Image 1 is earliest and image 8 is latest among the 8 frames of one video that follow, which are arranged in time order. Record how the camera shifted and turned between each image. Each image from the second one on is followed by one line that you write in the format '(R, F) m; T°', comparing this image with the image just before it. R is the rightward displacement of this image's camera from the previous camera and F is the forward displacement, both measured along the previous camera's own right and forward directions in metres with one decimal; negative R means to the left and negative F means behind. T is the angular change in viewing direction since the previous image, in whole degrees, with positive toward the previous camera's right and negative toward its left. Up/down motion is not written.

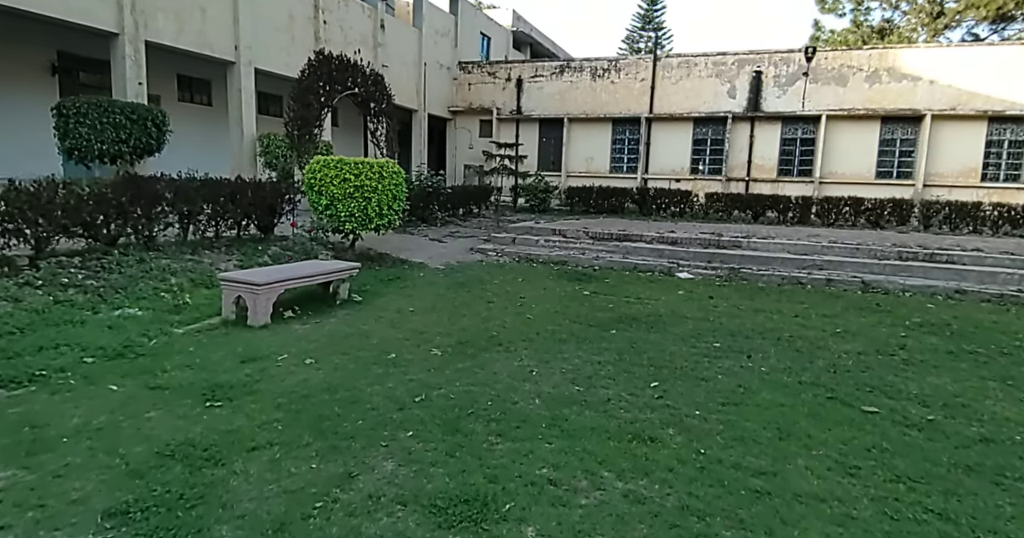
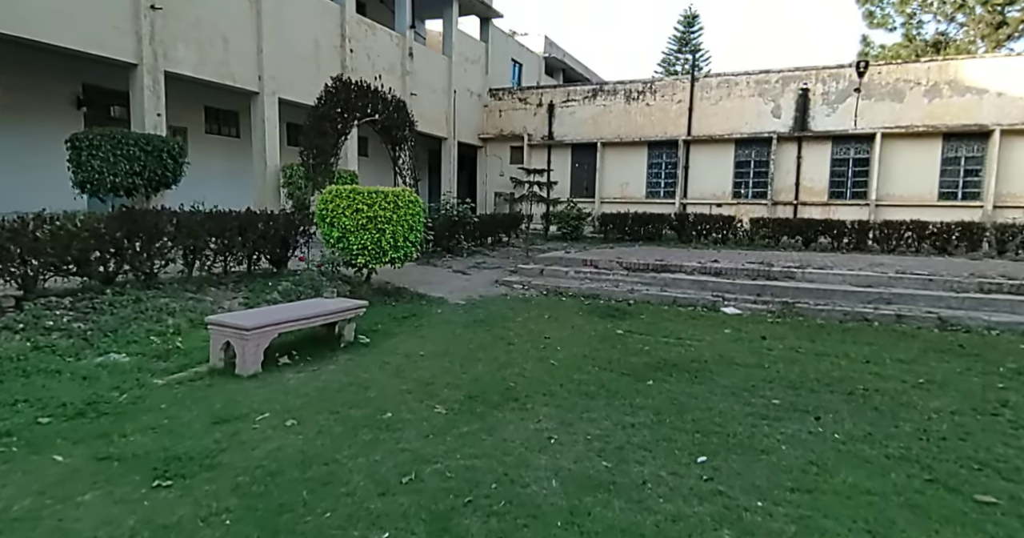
(+0.1, +0.7) m; -3°
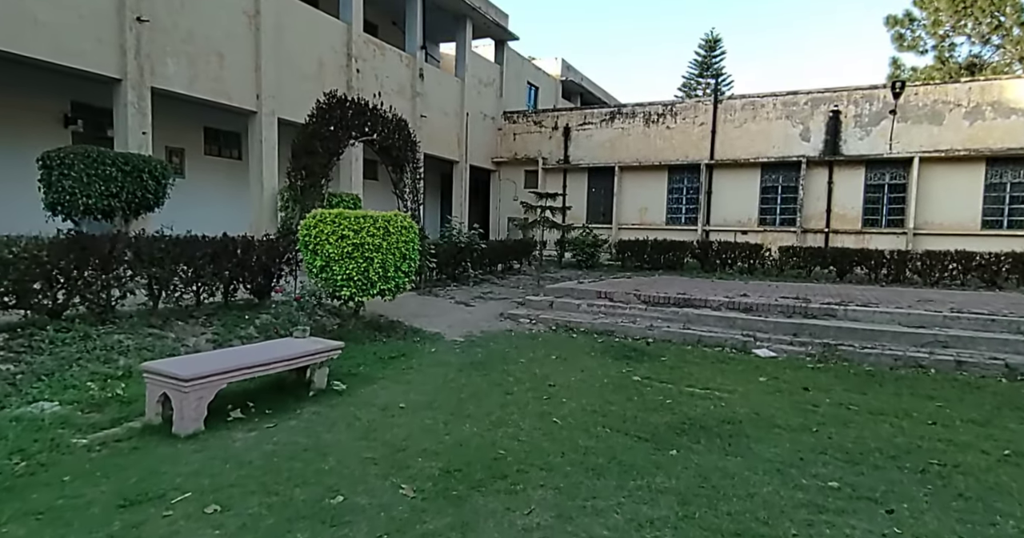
(+0.2, +0.9) m; -2°
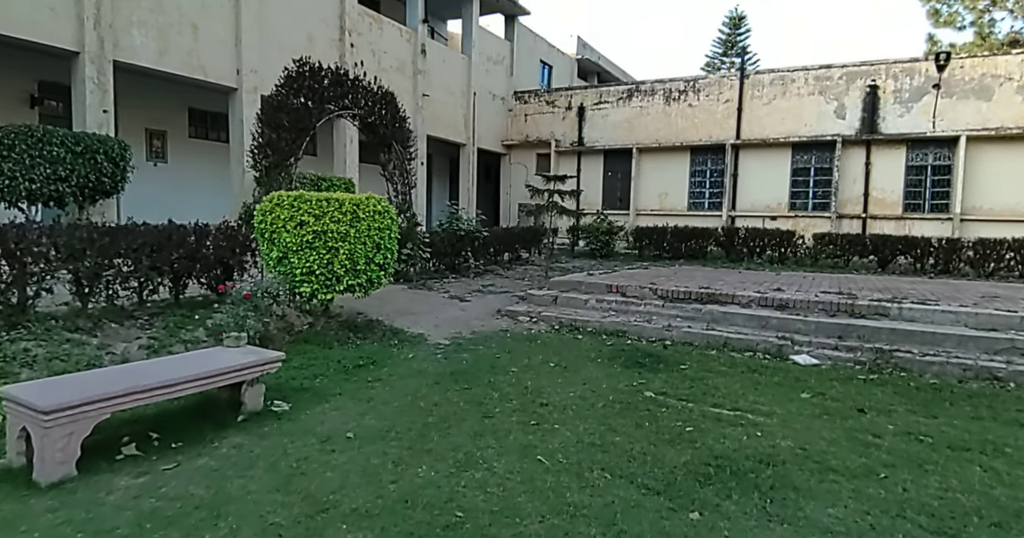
(+0.3, +1.1) m; -2°
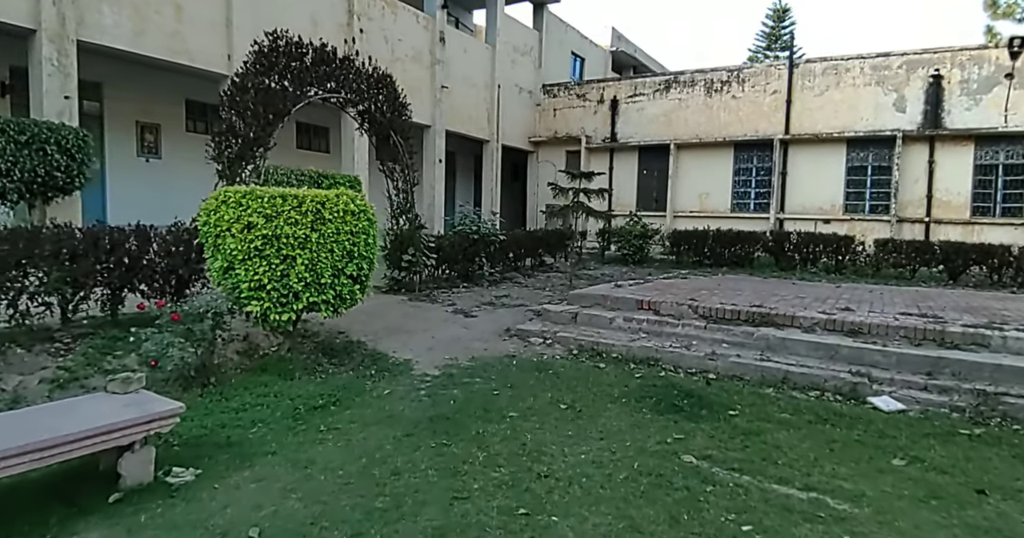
(+0.3, +1.2) m; -3°
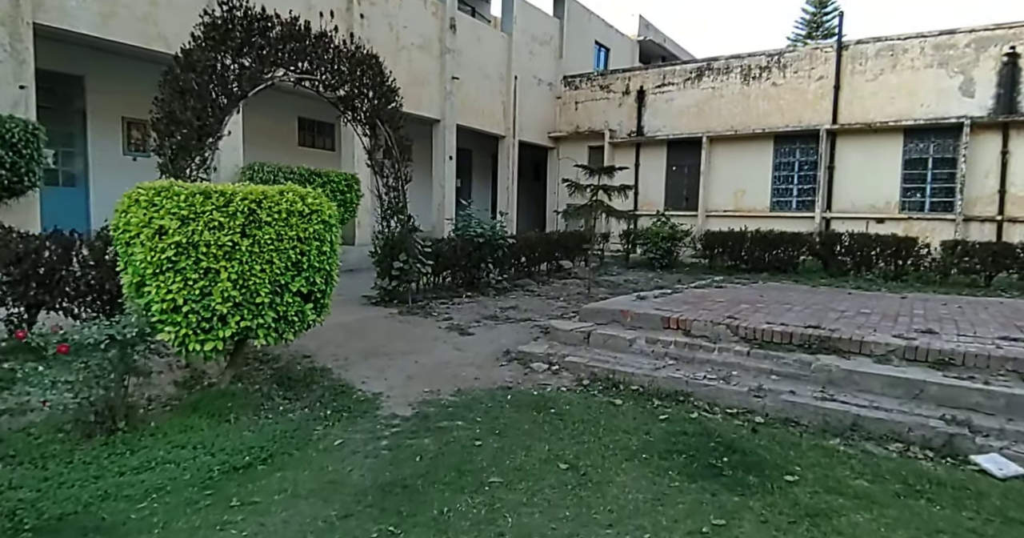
(+0.2, +1.1) m; -3°
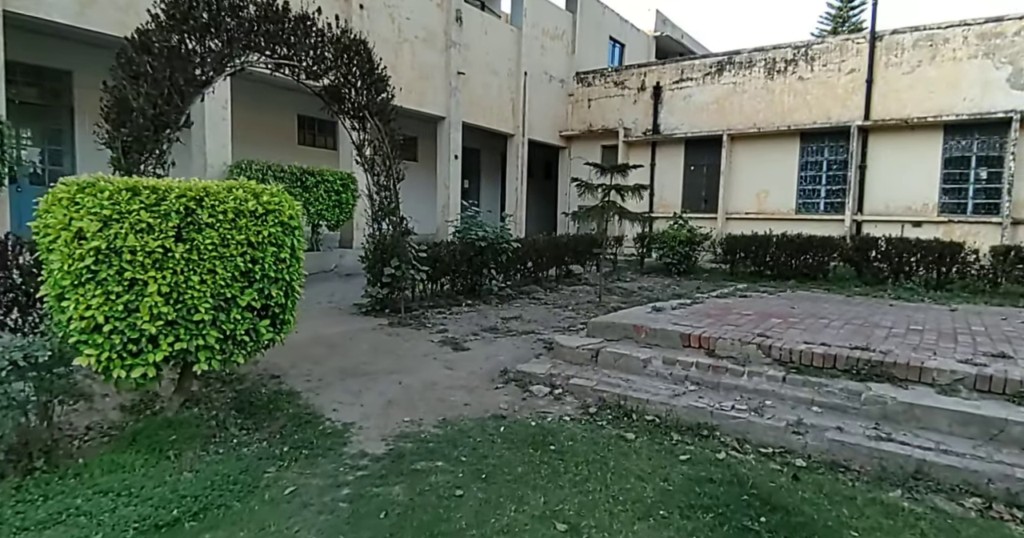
(+0.1, +0.7) m; -1°
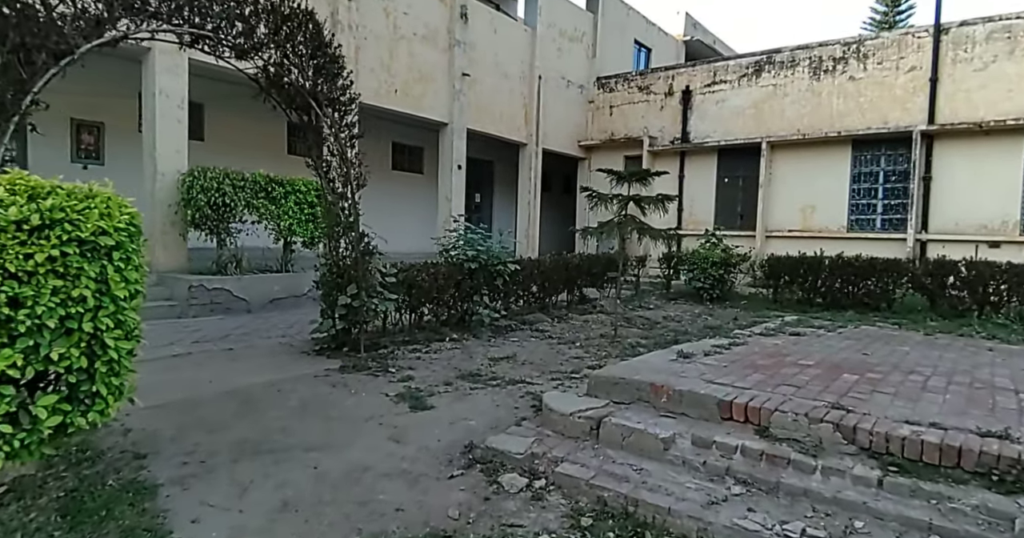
(+0.3, +1.4) m; -3°
